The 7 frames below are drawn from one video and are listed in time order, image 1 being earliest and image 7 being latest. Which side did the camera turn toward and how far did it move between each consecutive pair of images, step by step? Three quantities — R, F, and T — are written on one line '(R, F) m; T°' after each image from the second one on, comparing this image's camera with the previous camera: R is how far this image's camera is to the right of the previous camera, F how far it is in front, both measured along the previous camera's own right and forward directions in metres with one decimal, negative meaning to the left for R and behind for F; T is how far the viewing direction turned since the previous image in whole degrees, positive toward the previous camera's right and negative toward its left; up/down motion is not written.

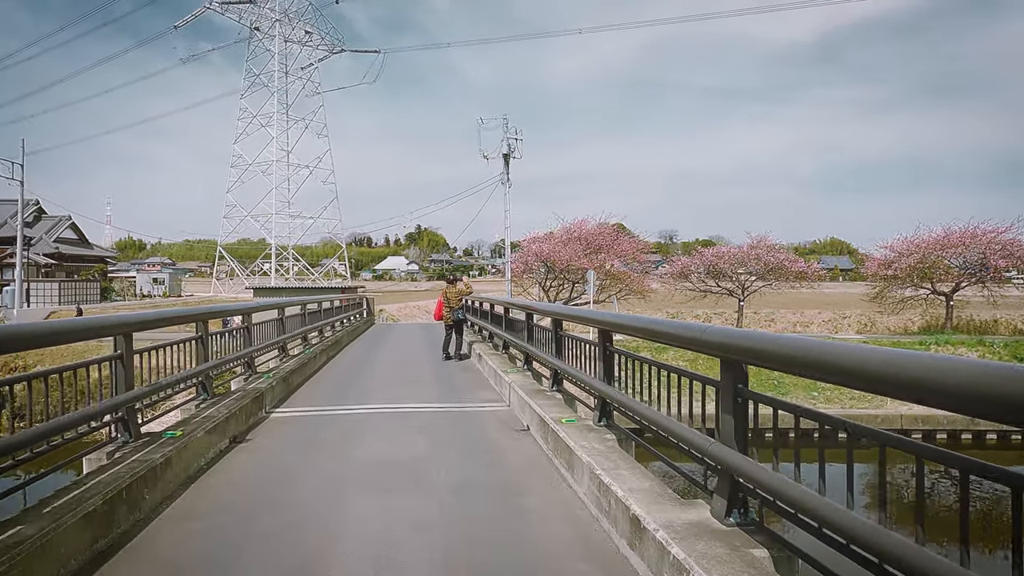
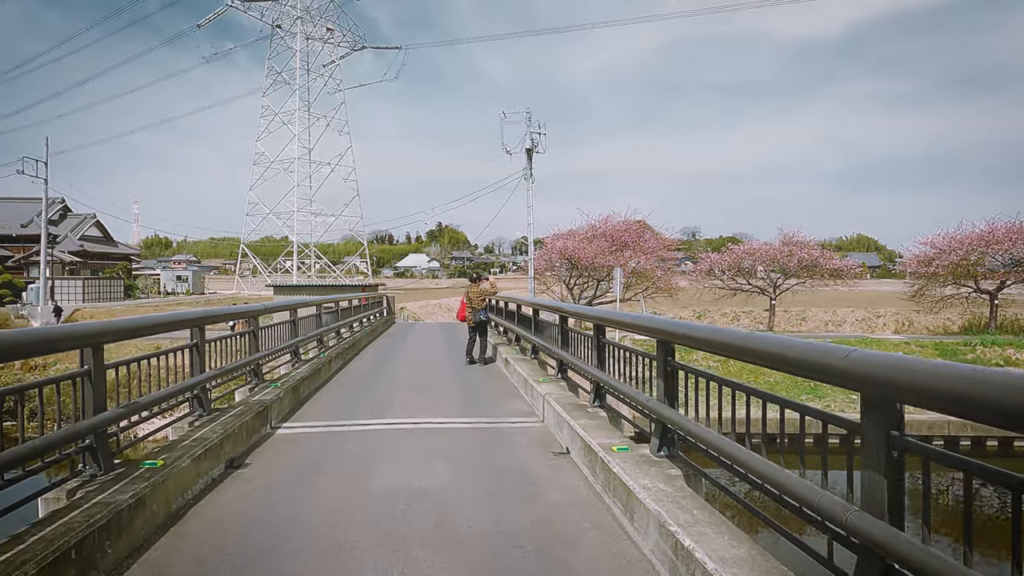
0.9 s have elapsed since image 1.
(-0.1, +0.7) m; -2°
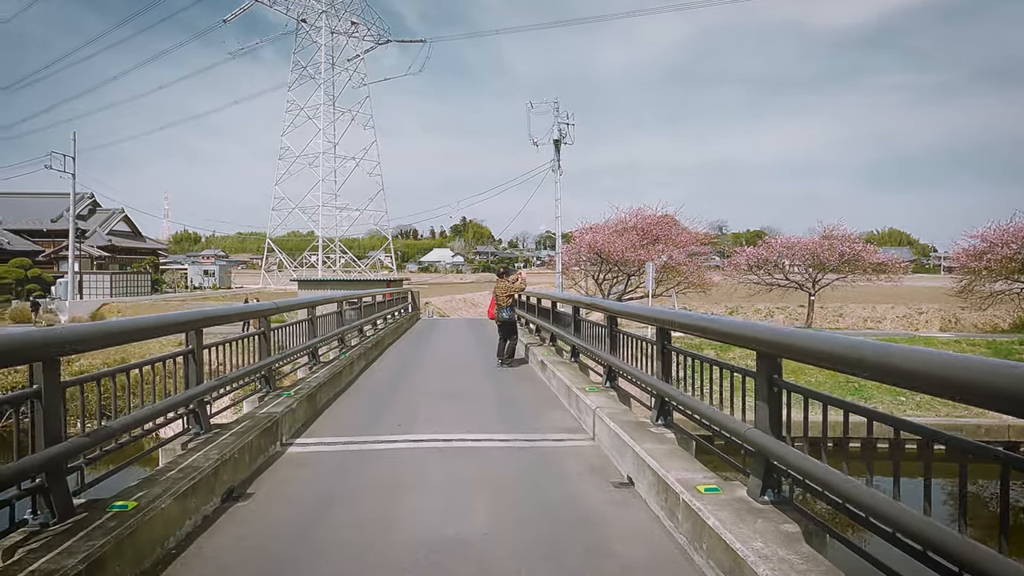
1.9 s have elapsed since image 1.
(-0.2, +0.8) m; -2°
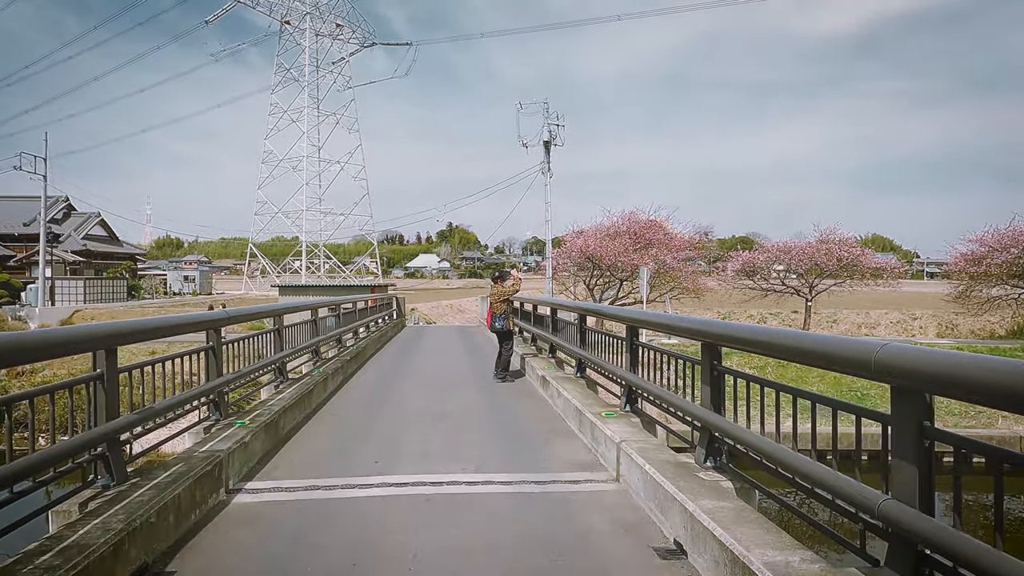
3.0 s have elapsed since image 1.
(-0.1, +1.0) m; +1°
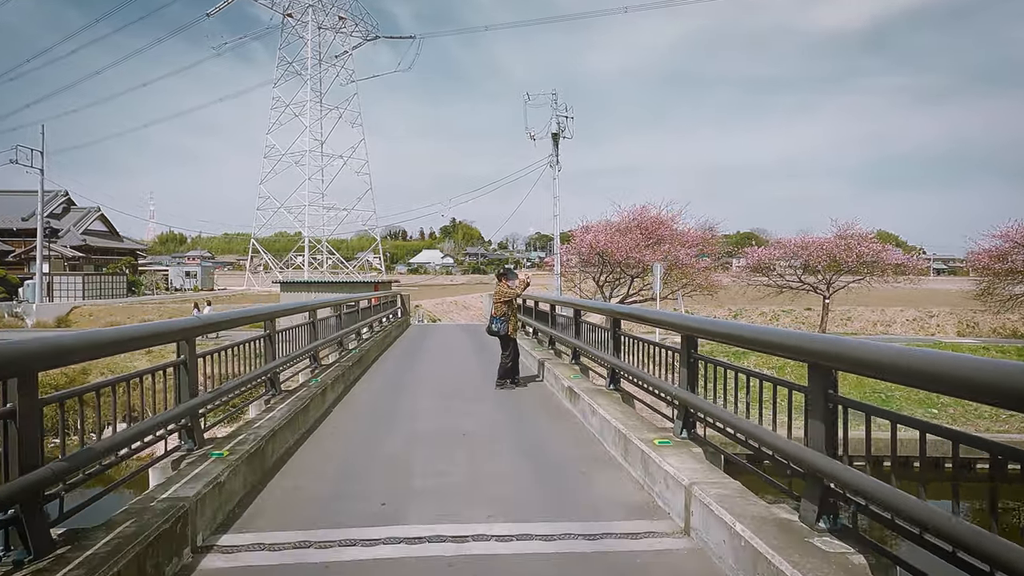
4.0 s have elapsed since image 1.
(-0.2, +0.8) m; 0°
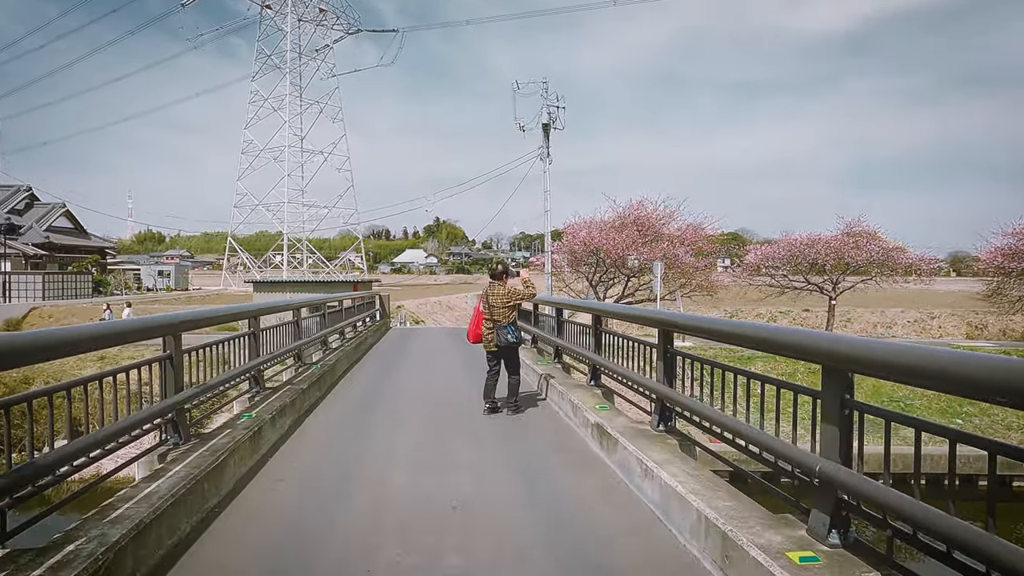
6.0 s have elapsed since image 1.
(-0.2, +1.7) m; +1°
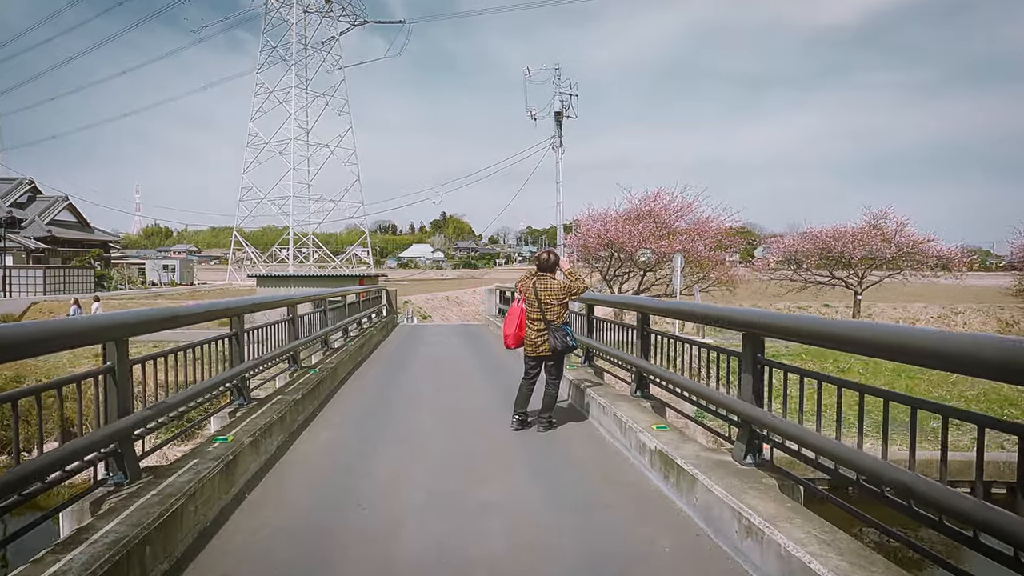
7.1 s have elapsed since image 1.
(-0.2, +1.0) m; -1°
